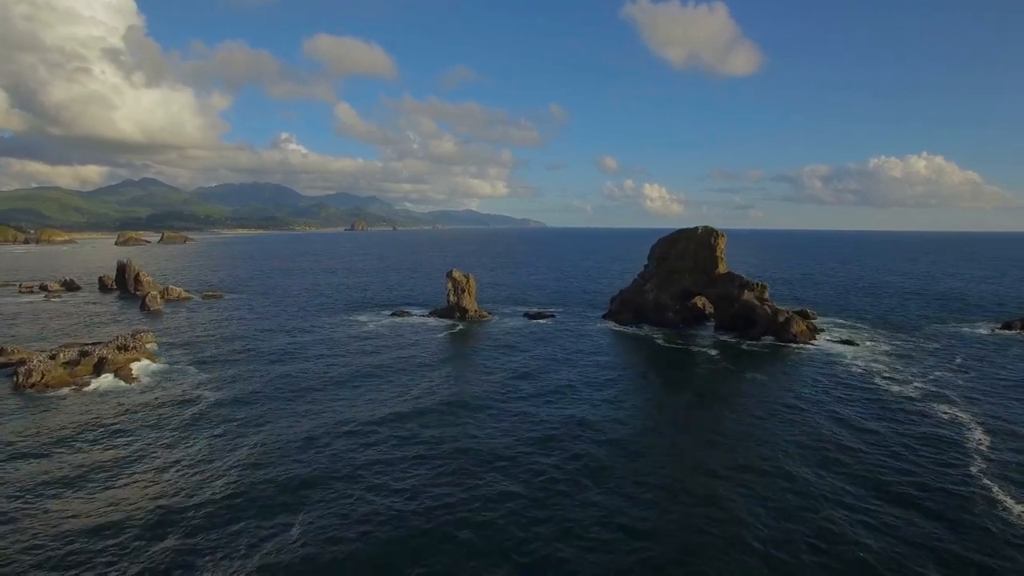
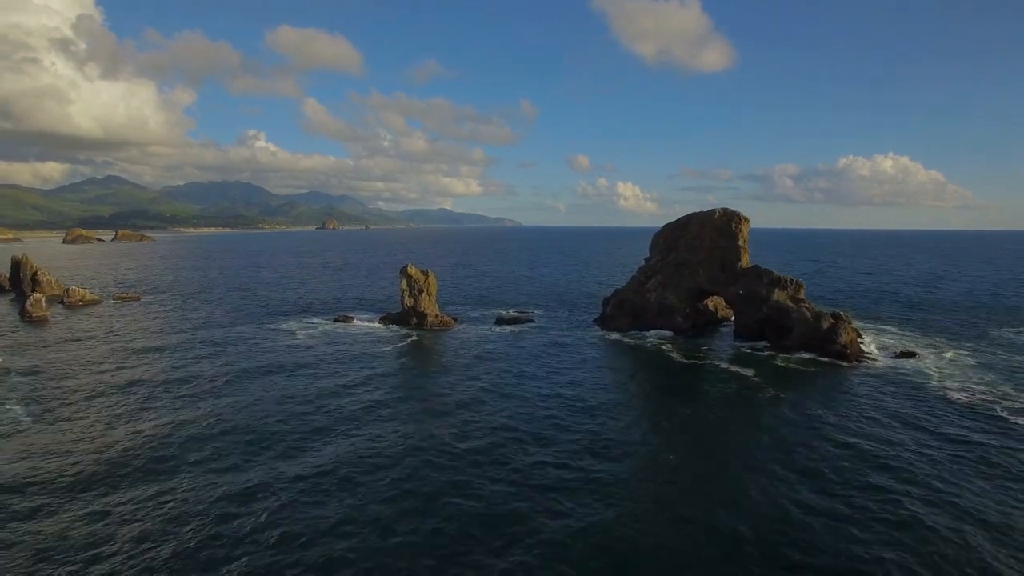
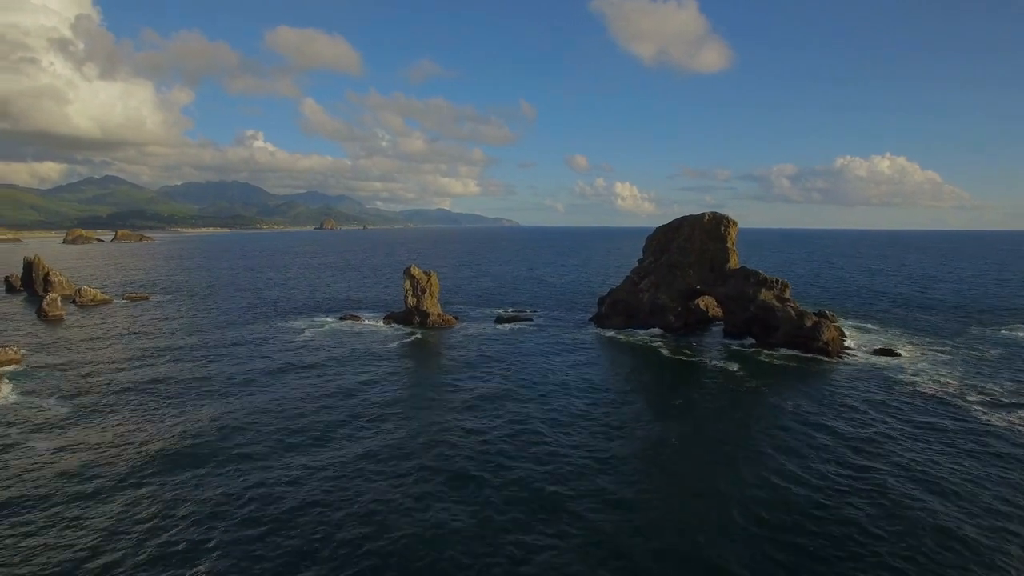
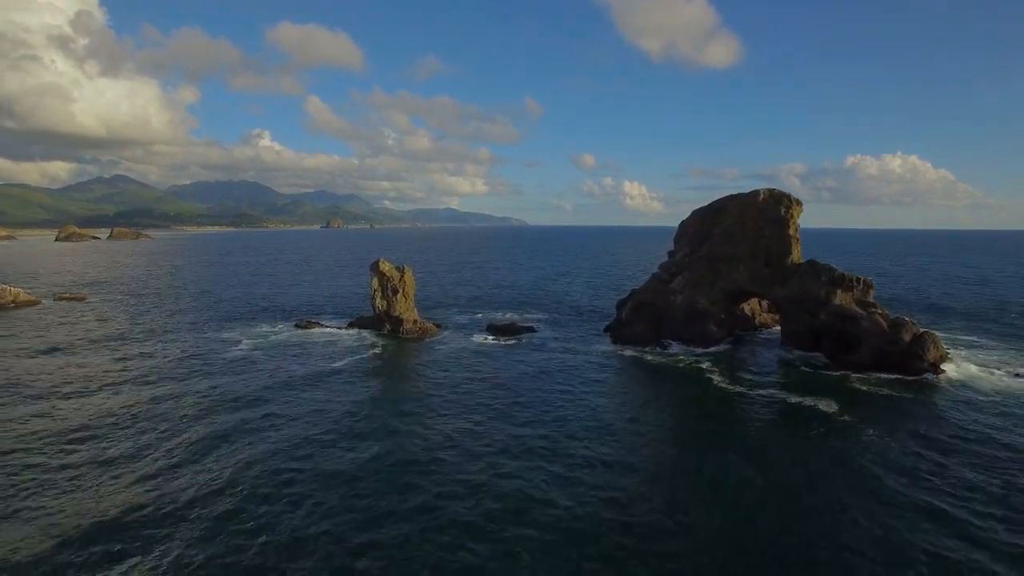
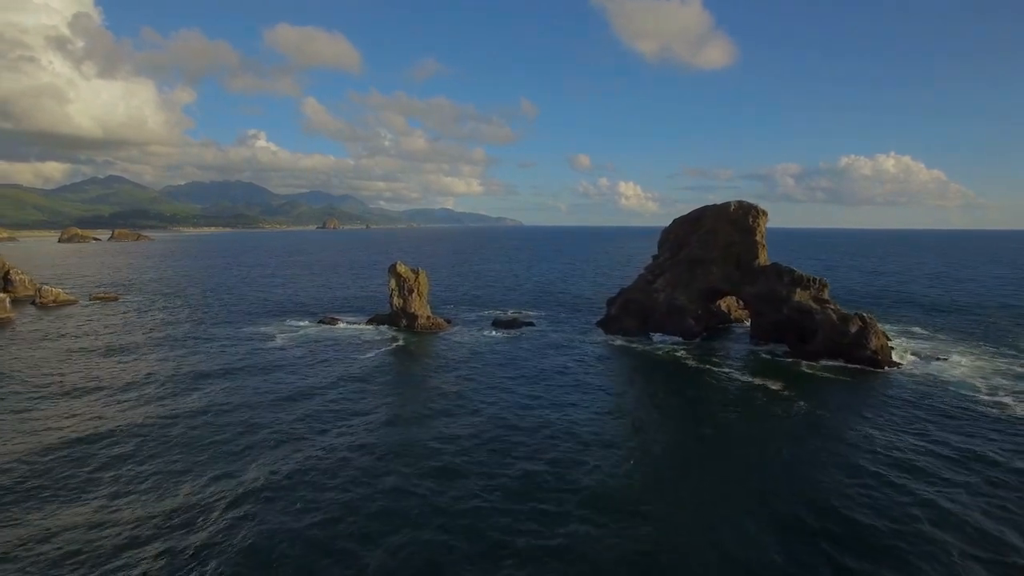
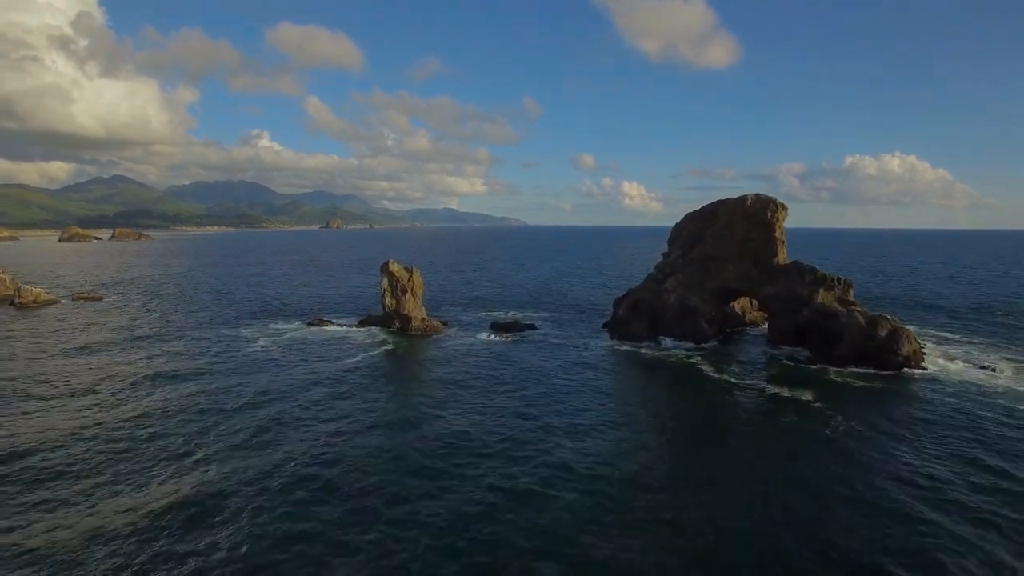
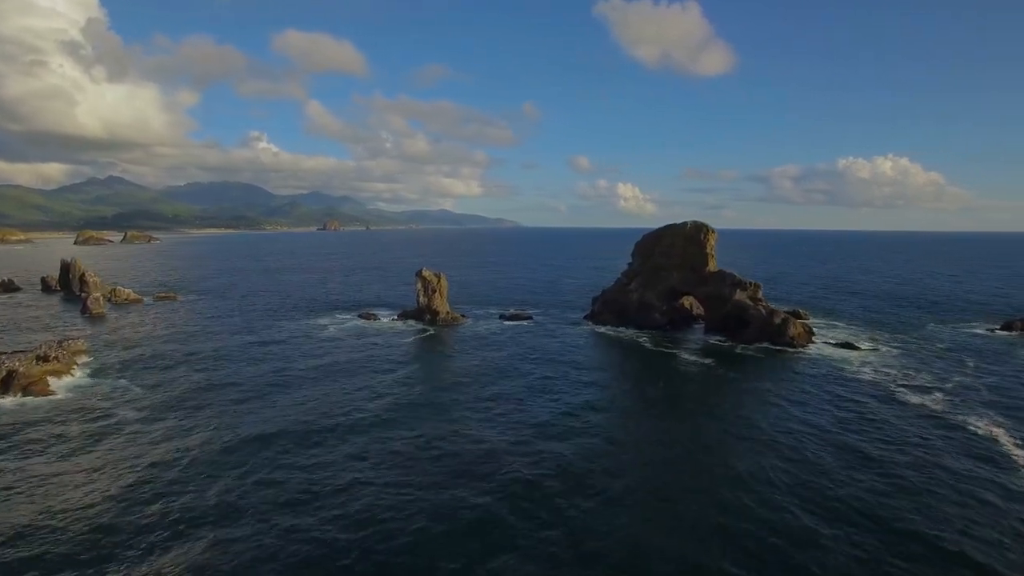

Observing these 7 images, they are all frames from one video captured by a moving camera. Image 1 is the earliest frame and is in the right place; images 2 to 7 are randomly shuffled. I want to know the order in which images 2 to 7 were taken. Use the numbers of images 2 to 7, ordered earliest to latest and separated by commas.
7, 3, 2, 5, 6, 4
